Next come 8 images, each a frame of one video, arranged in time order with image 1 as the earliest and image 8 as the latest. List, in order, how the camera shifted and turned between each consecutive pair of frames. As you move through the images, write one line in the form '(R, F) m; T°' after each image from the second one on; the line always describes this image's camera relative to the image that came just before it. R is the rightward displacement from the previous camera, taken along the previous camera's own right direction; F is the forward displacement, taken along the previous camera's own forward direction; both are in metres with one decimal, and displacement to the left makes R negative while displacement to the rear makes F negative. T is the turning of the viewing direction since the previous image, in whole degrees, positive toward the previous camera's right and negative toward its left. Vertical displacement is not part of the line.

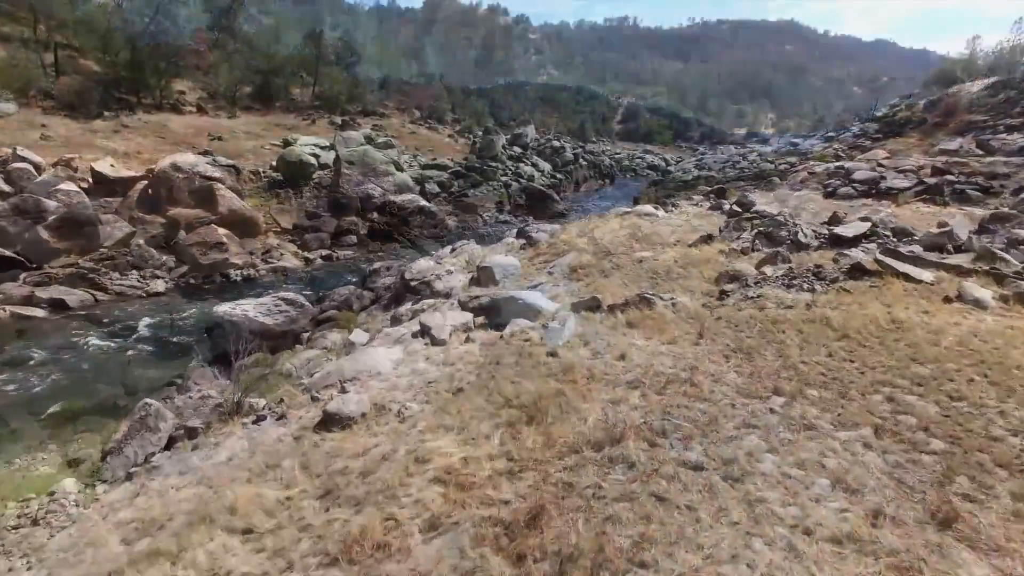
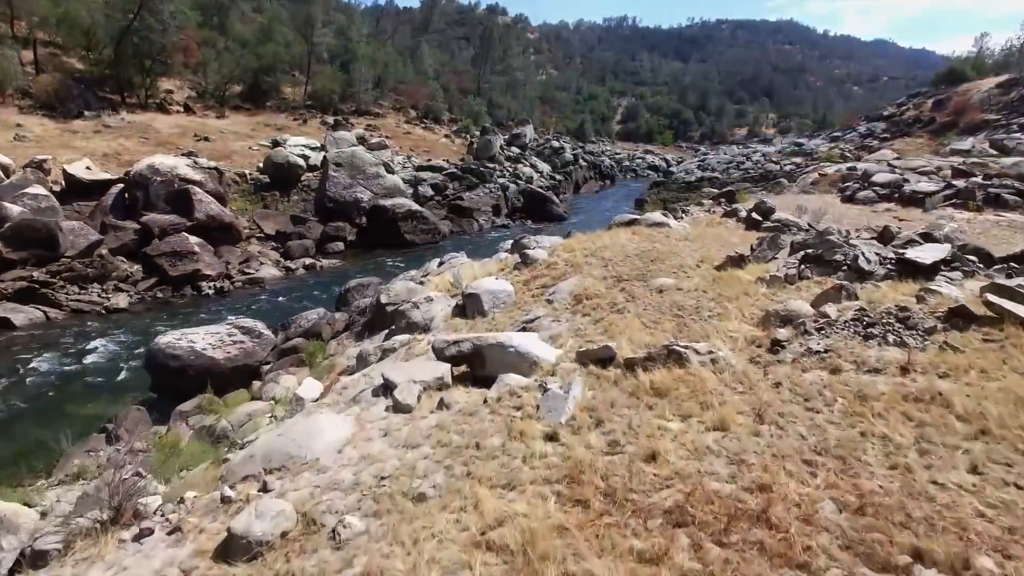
(+0.1, +1.6) m; 0°
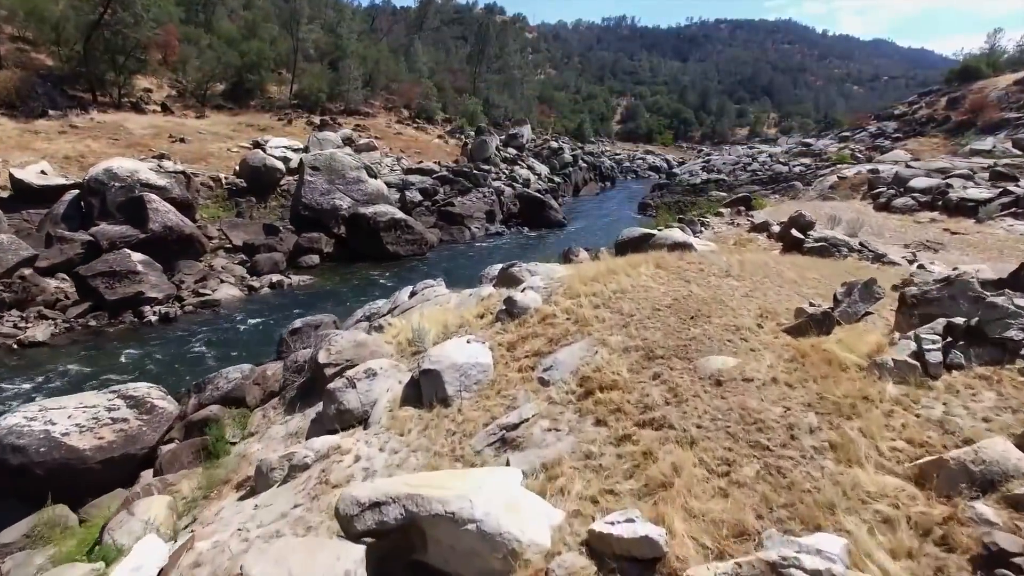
(+0.1, +2.6) m; 0°
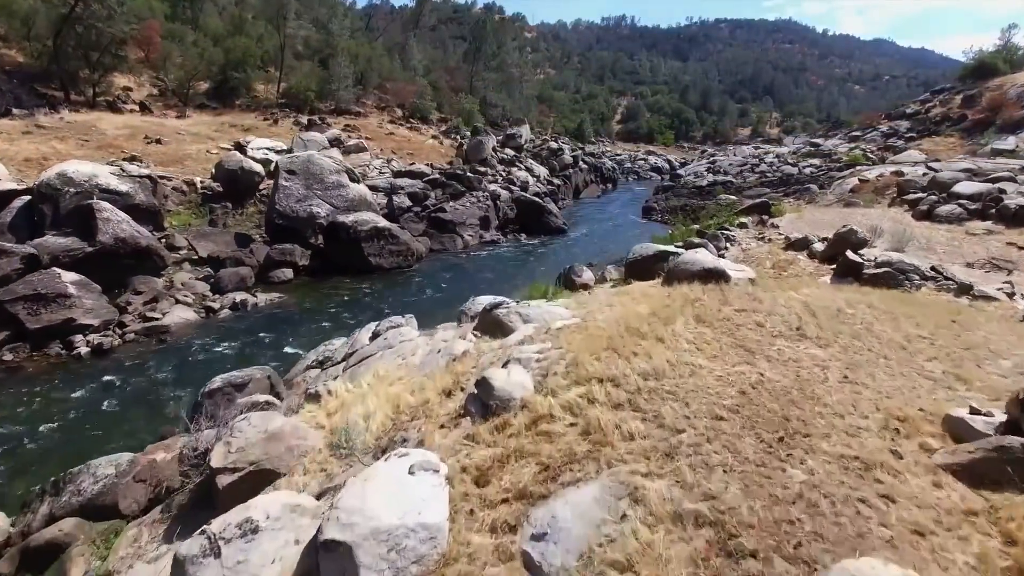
(+0.1, +2.4) m; 0°
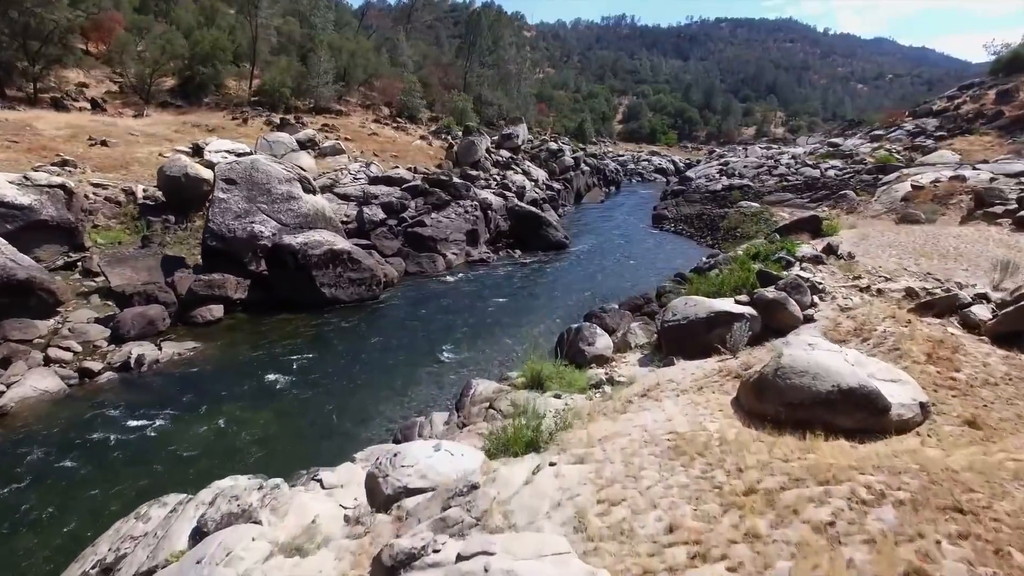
(+0.2, +4.6) m; 0°
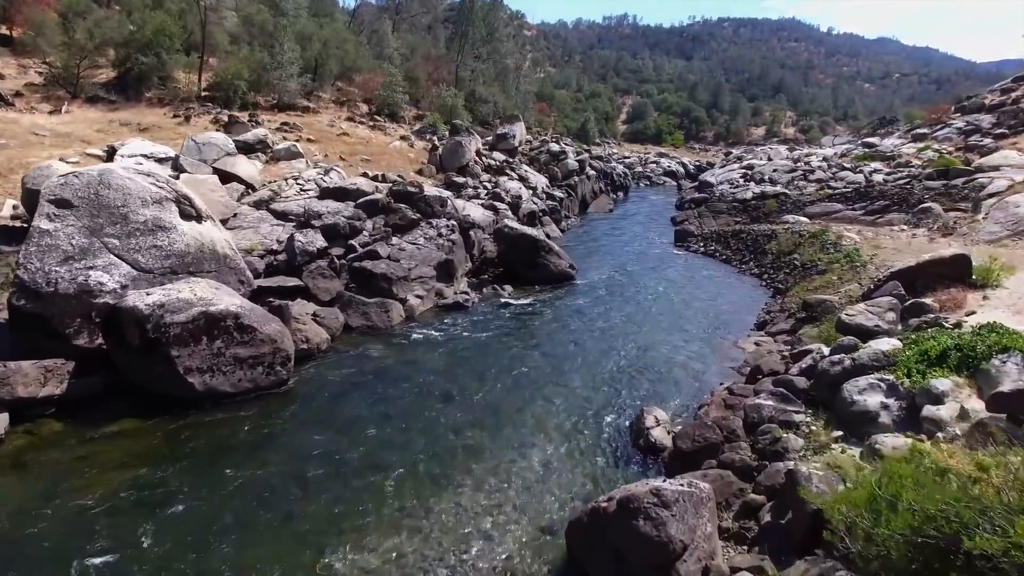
(+0.4, +6.9) m; 0°
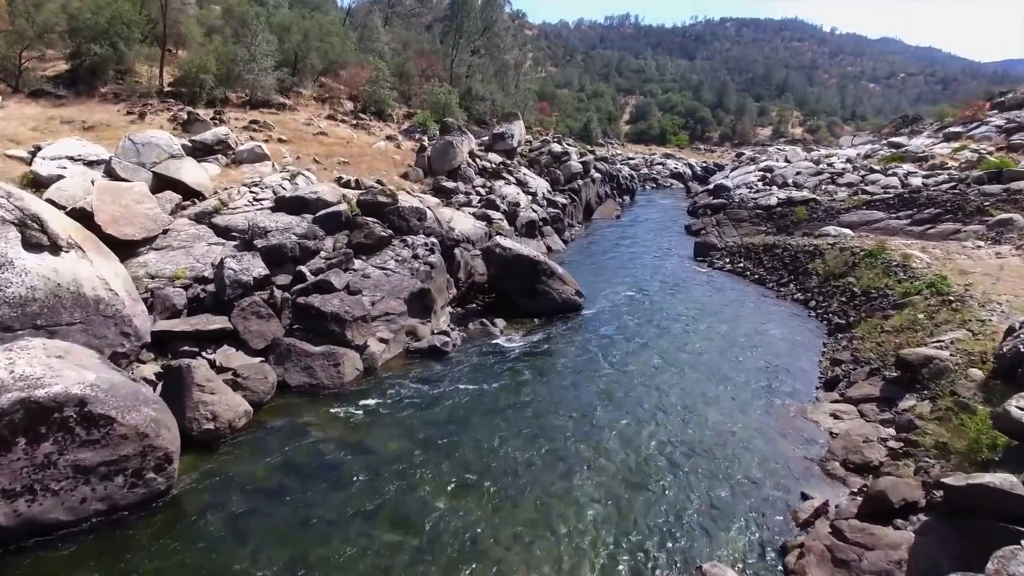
(+0.2, +4.2) m; 0°
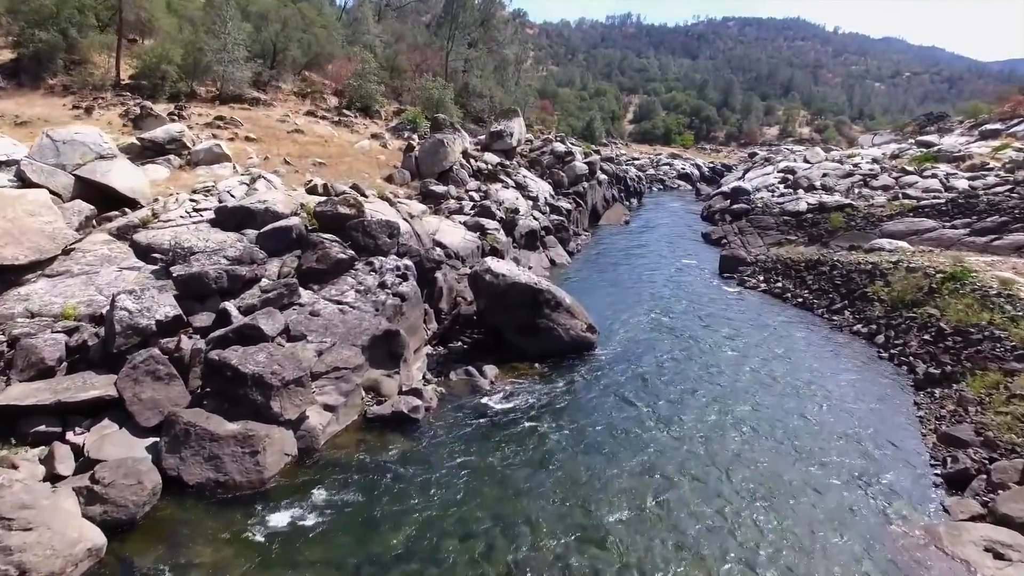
(+0.1, +3.9) m; 0°
